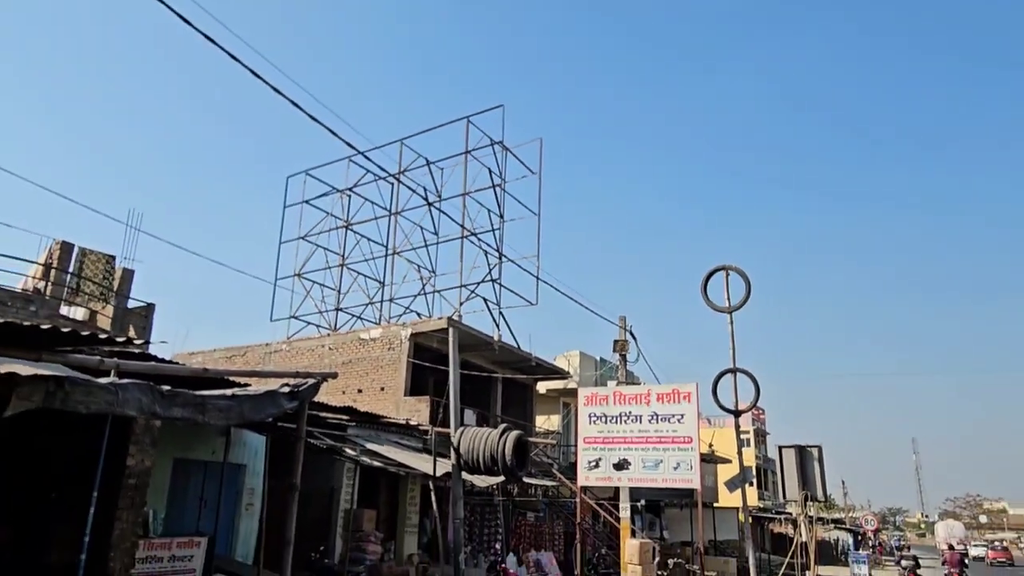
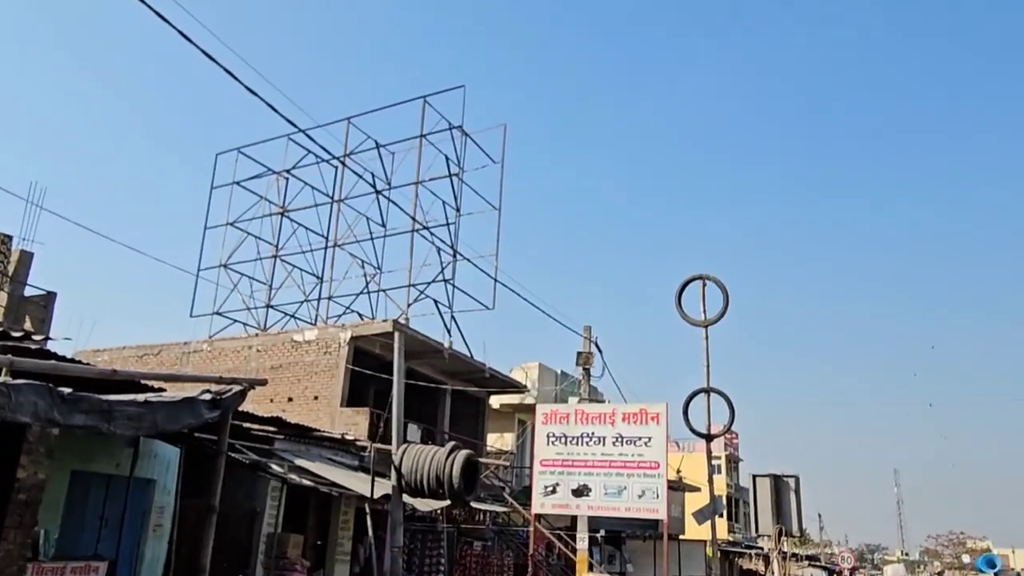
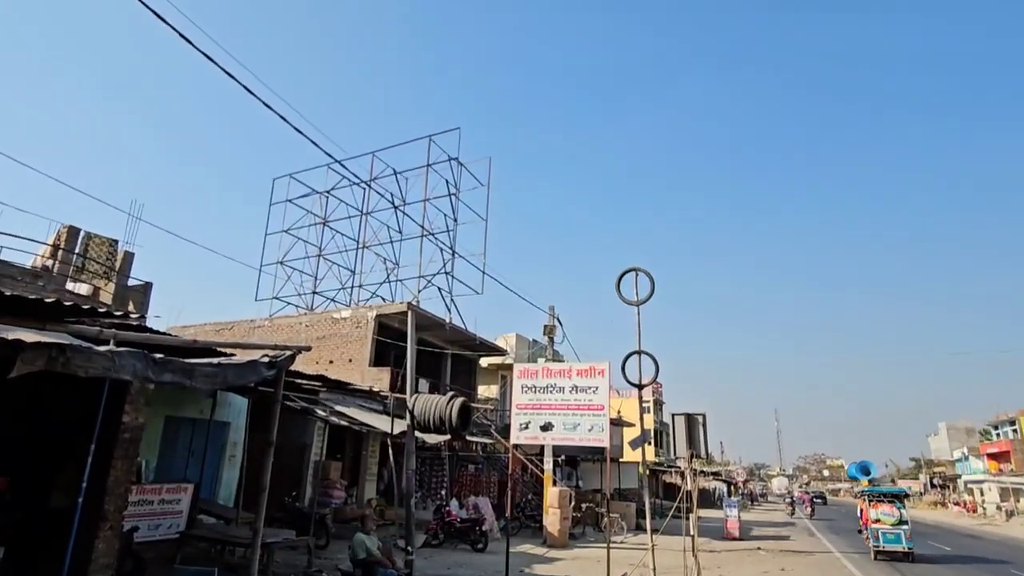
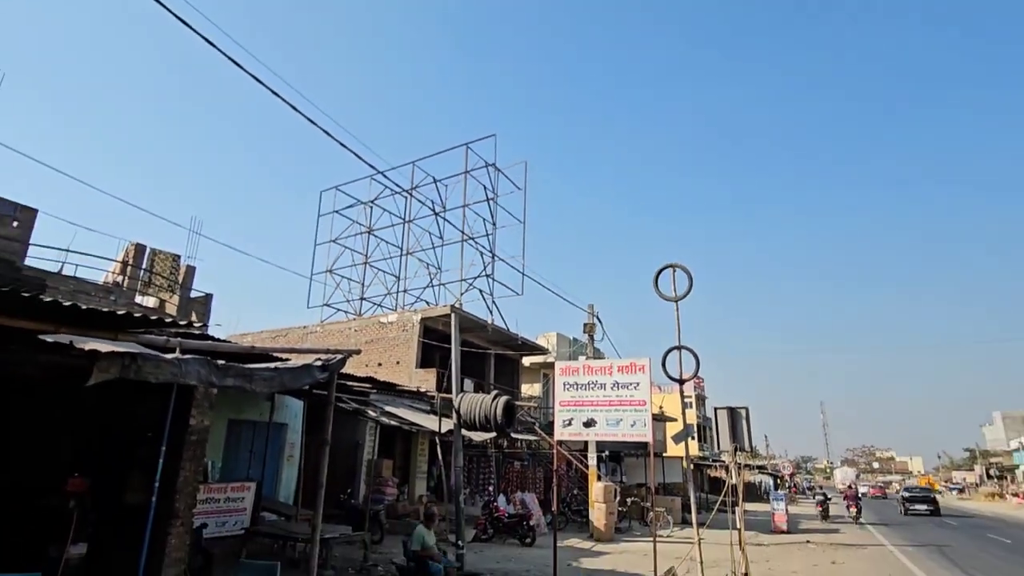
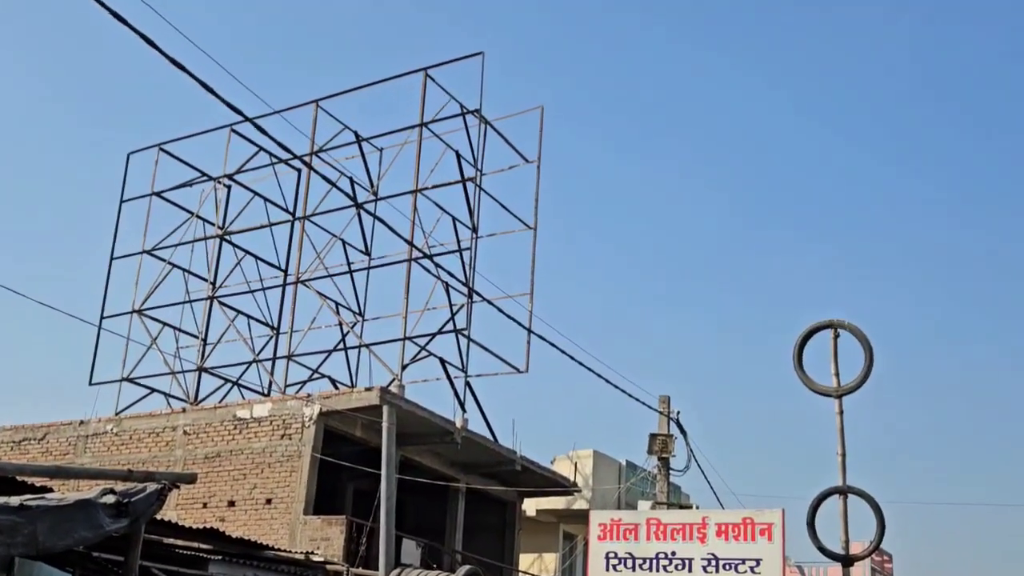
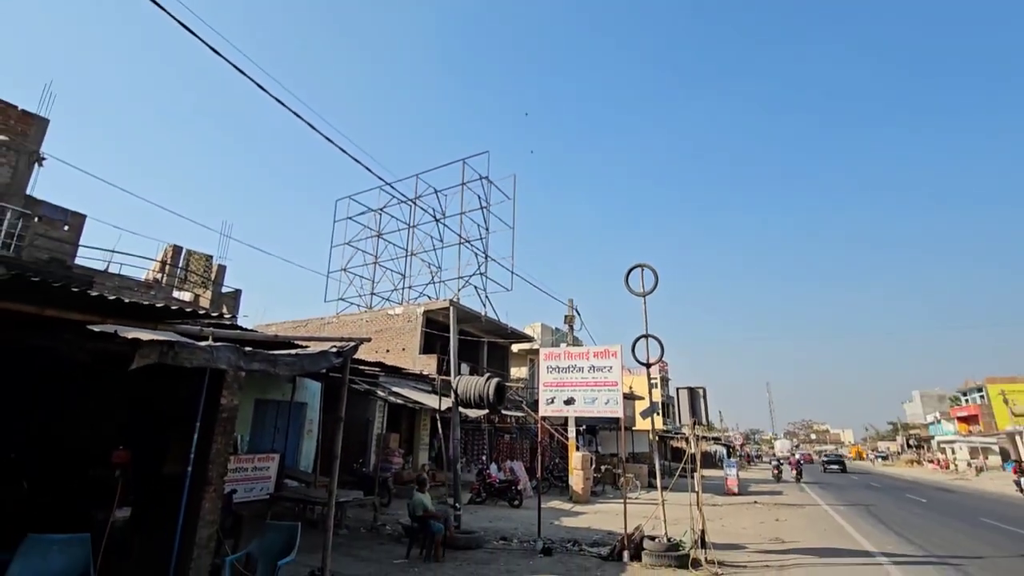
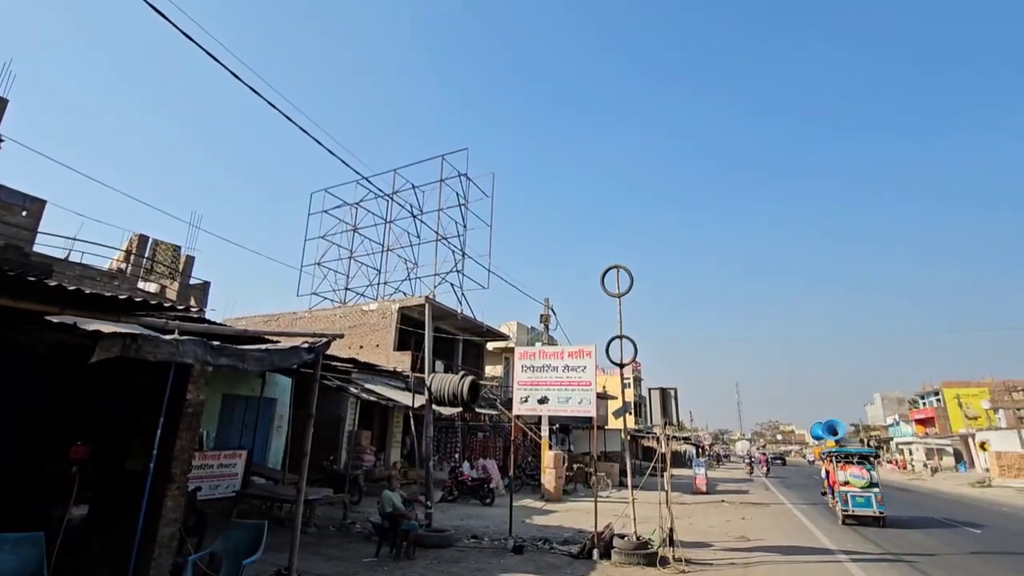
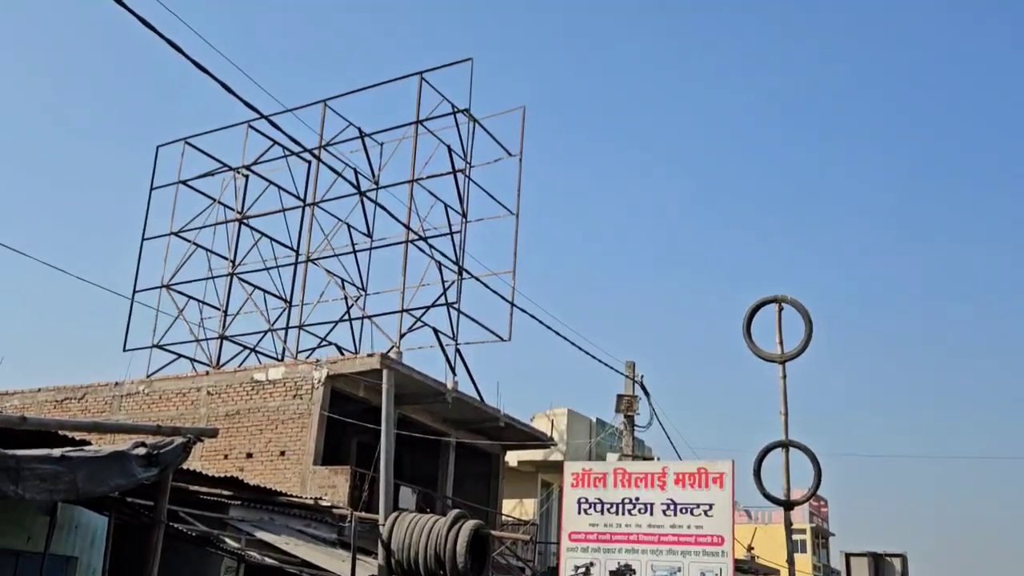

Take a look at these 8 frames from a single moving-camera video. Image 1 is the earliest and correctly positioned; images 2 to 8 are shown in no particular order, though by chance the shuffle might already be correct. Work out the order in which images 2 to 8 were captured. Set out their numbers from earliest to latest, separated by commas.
4, 6, 7, 3, 2, 8, 5
